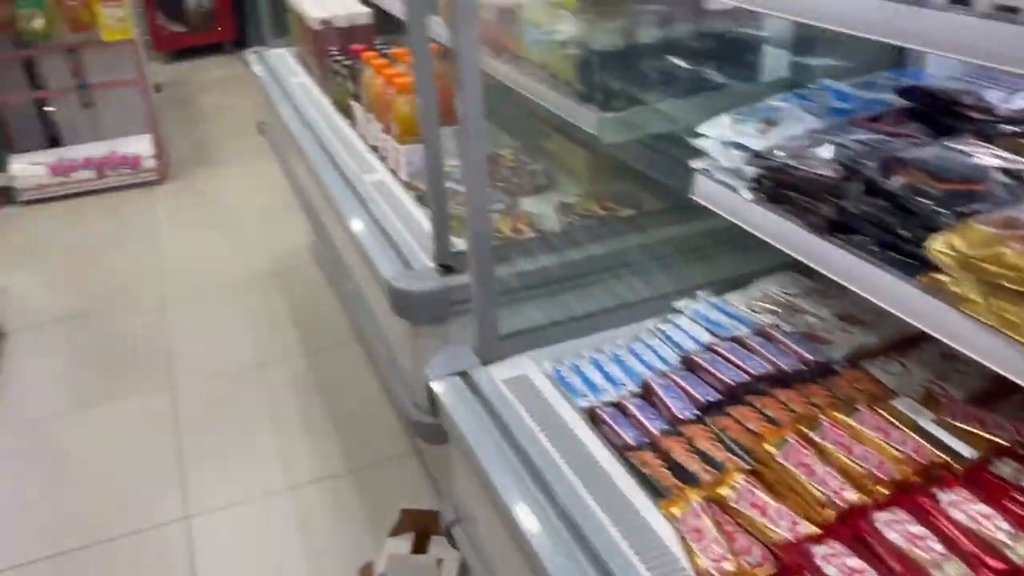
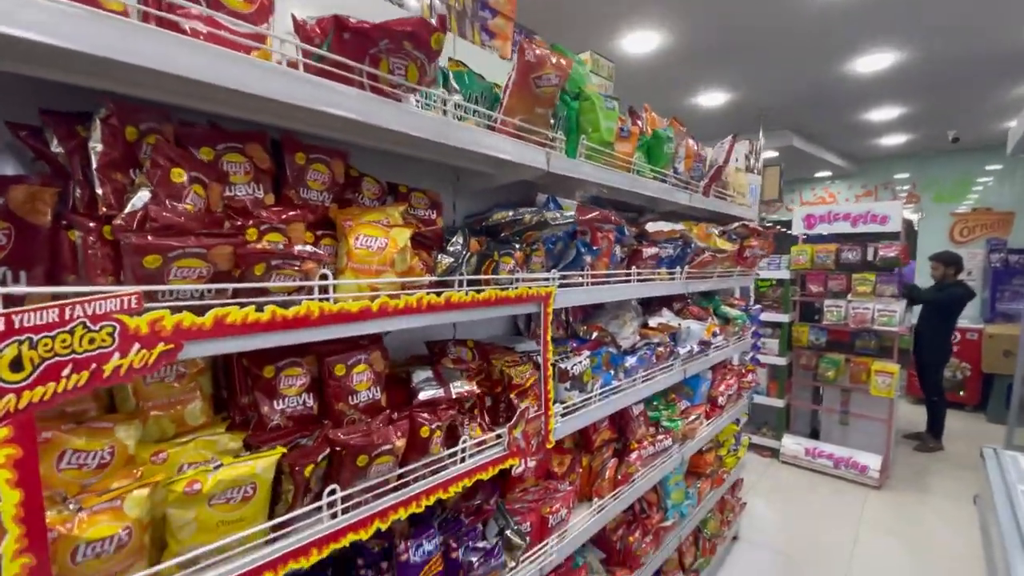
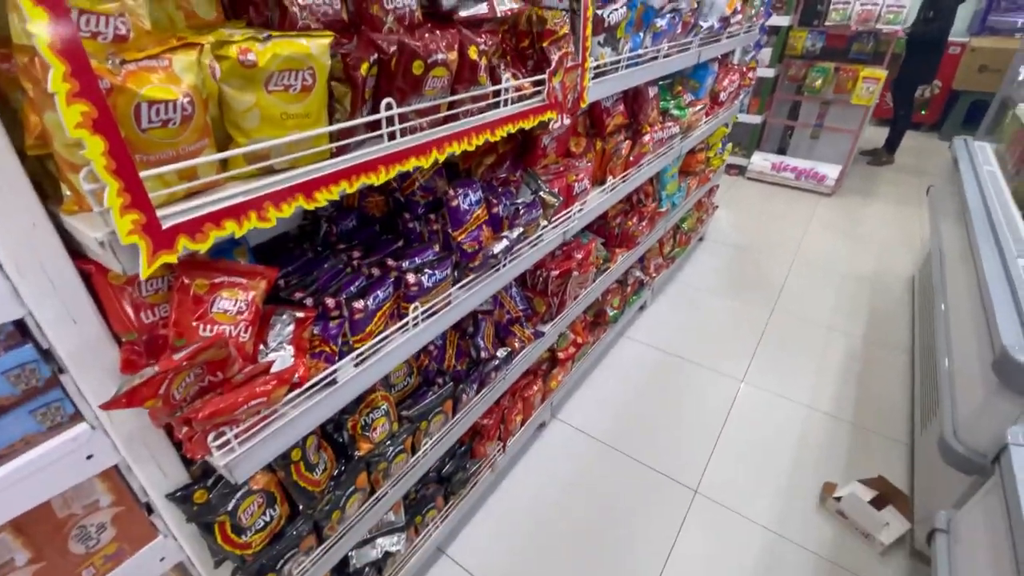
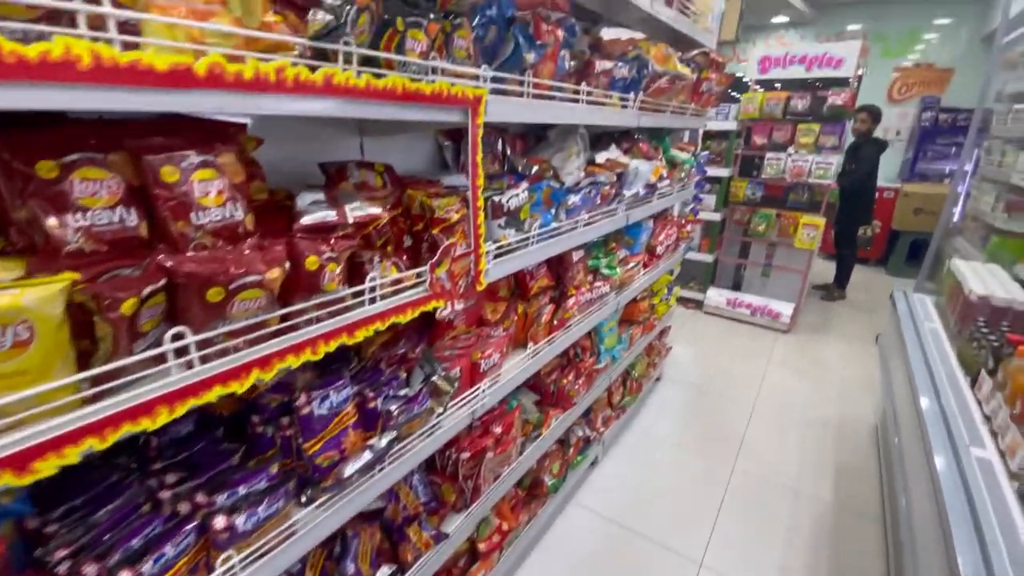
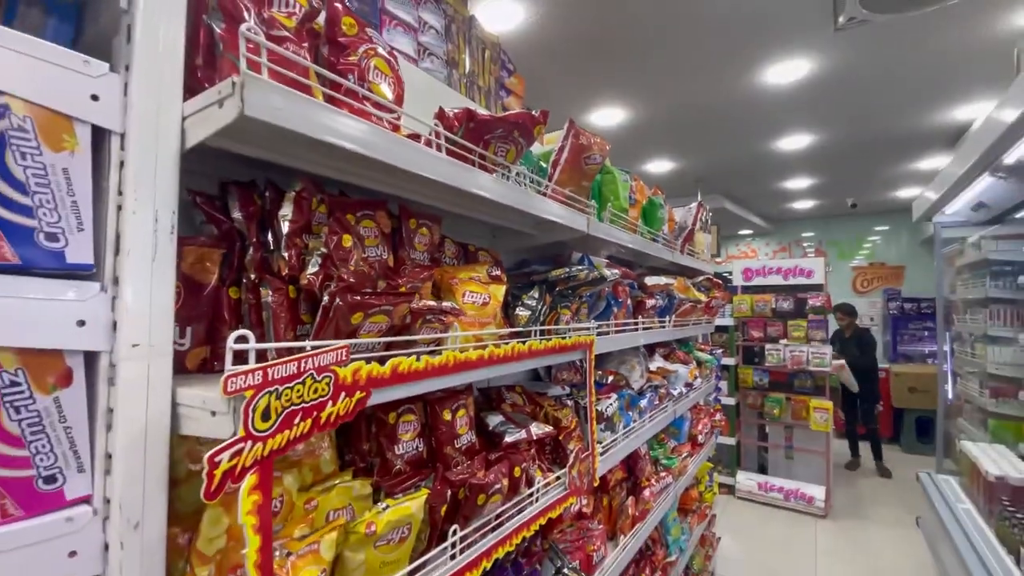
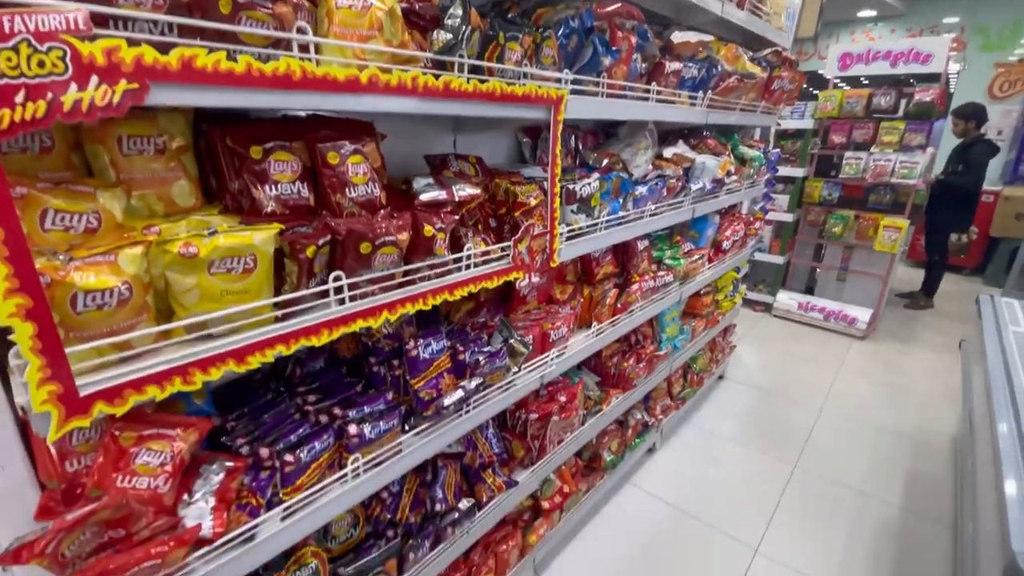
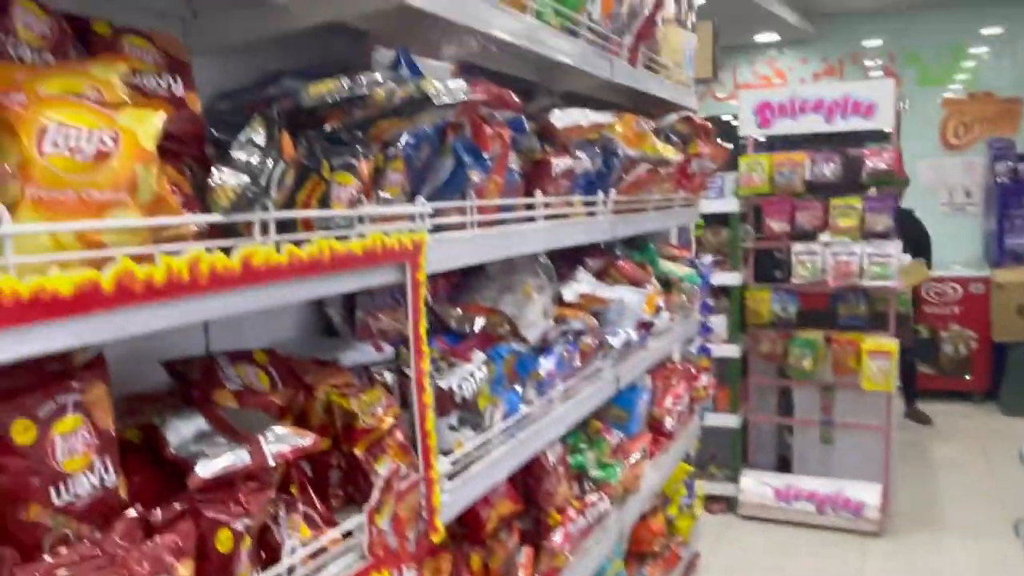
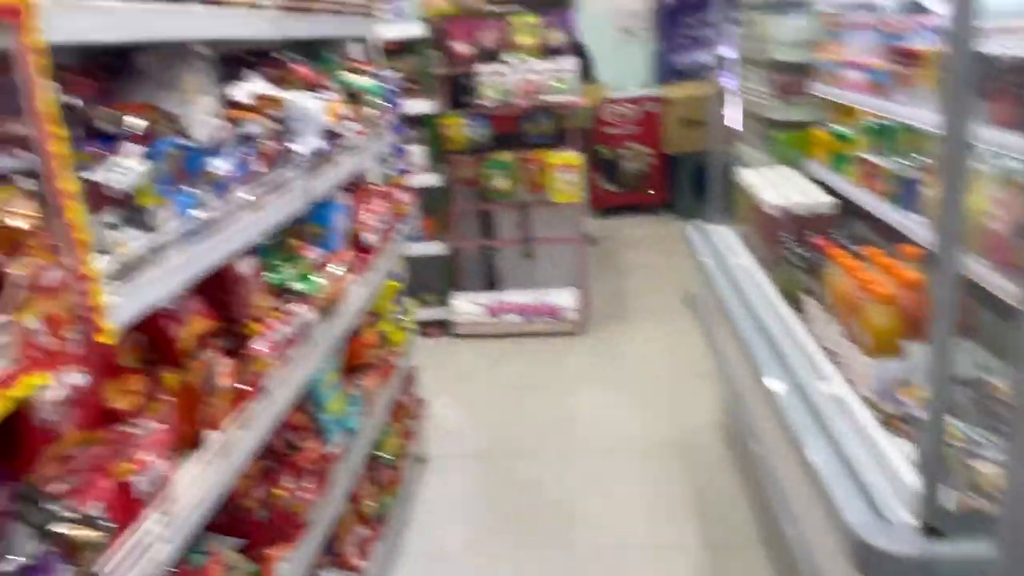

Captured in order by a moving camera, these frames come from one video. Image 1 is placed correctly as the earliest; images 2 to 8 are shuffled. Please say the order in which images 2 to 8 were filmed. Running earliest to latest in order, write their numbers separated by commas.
8, 7, 5, 2, 6, 3, 4
